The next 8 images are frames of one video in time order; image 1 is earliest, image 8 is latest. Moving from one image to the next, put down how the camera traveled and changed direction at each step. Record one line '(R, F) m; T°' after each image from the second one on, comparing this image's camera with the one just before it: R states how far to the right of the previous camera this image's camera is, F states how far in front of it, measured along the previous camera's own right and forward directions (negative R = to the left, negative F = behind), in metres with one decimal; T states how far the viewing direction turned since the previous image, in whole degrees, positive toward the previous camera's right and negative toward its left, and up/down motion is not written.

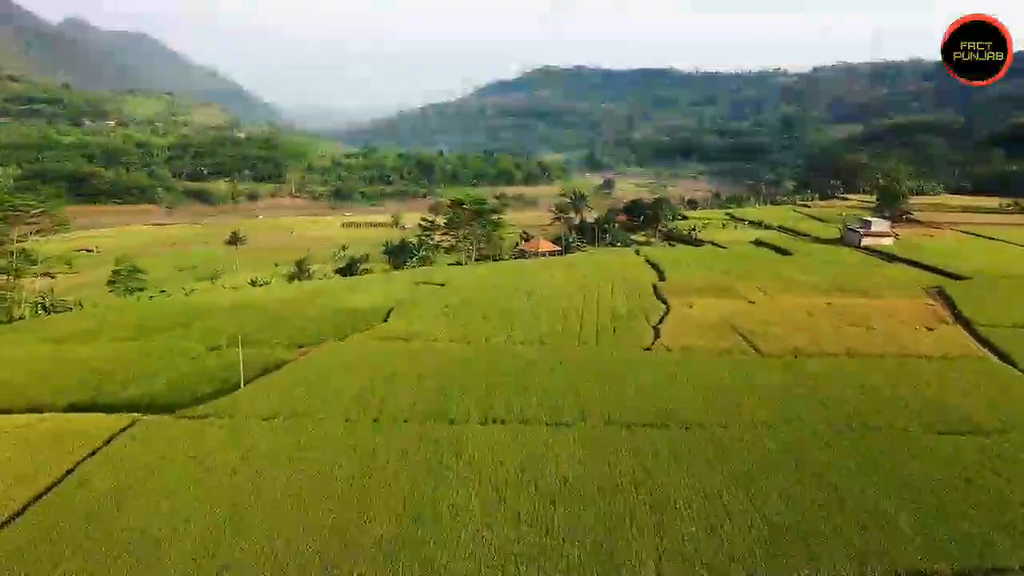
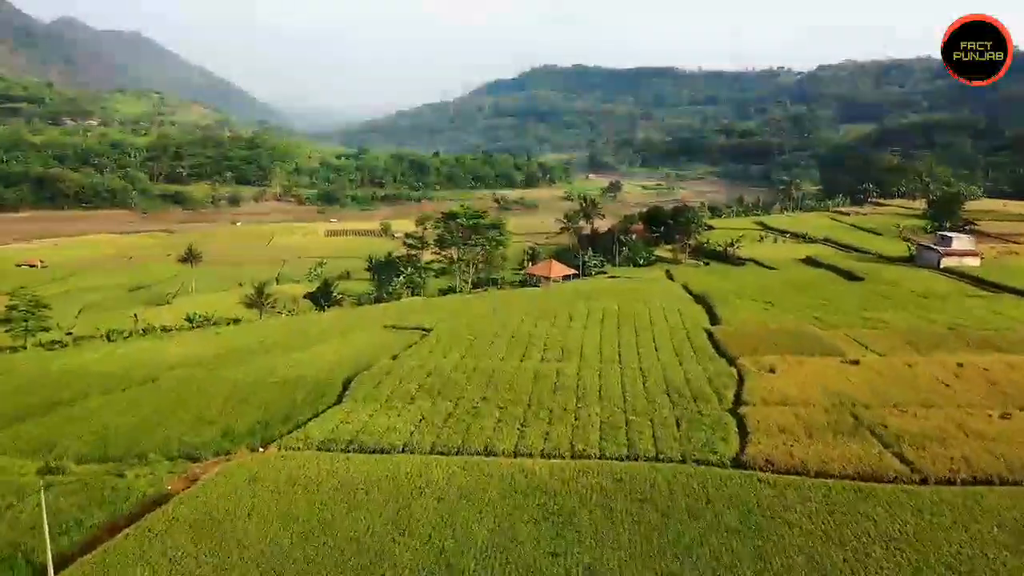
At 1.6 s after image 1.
(-0.5, +14.4) m; 0°
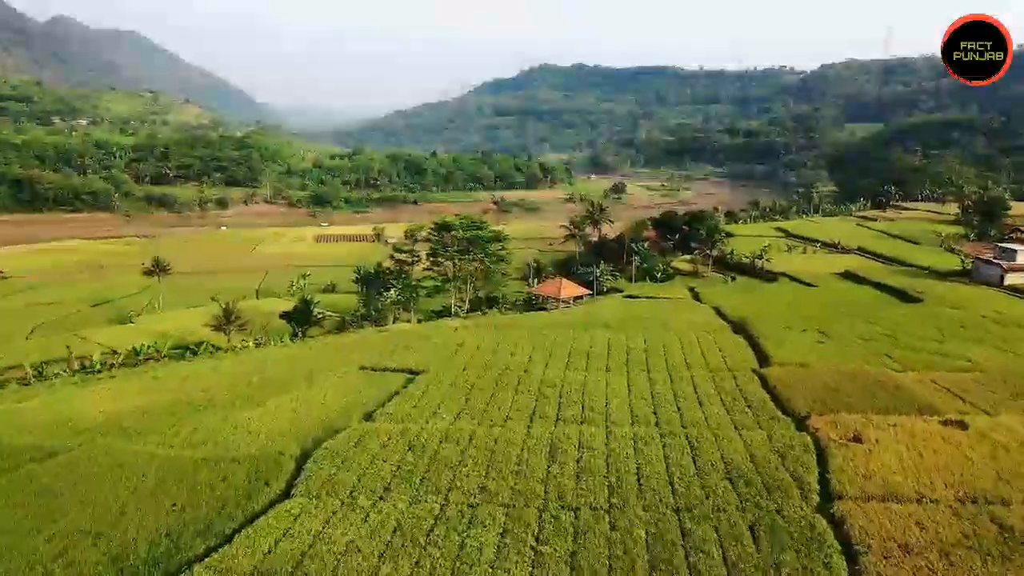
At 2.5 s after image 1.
(-0.3, +8.3) m; 0°
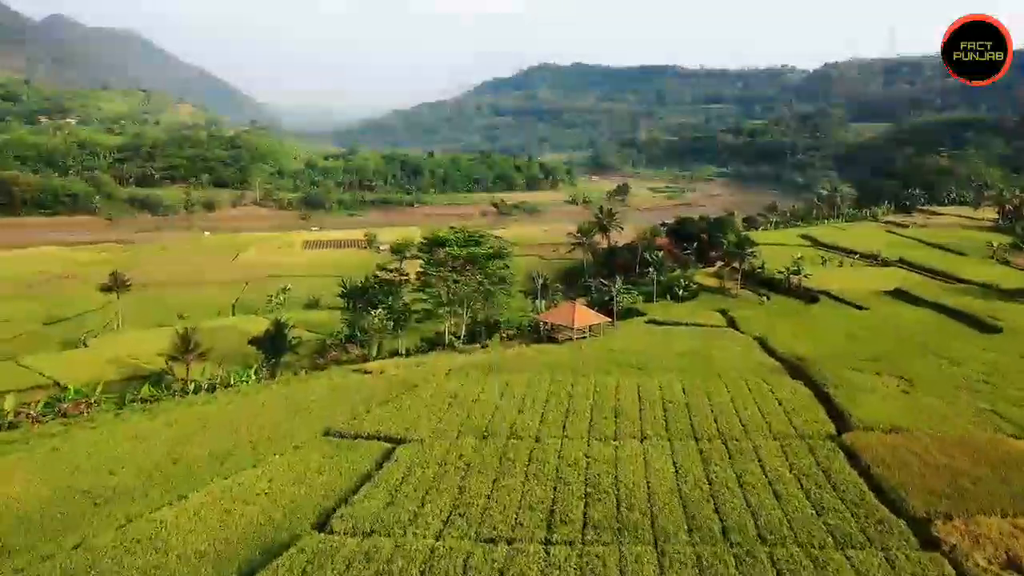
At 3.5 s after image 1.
(-0.3, +8.3) m; 0°
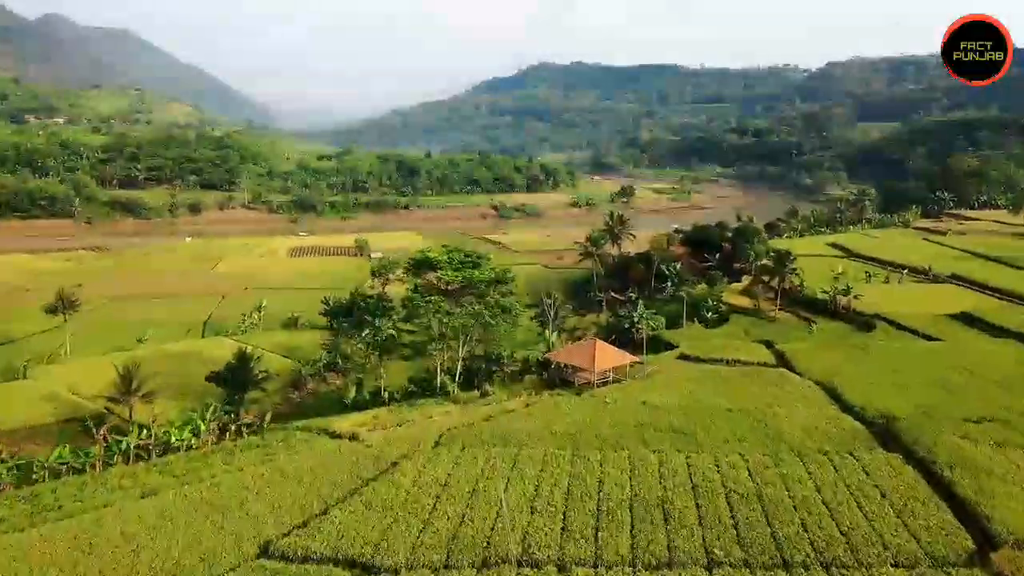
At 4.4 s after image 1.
(-0.3, +8.4) m; 0°
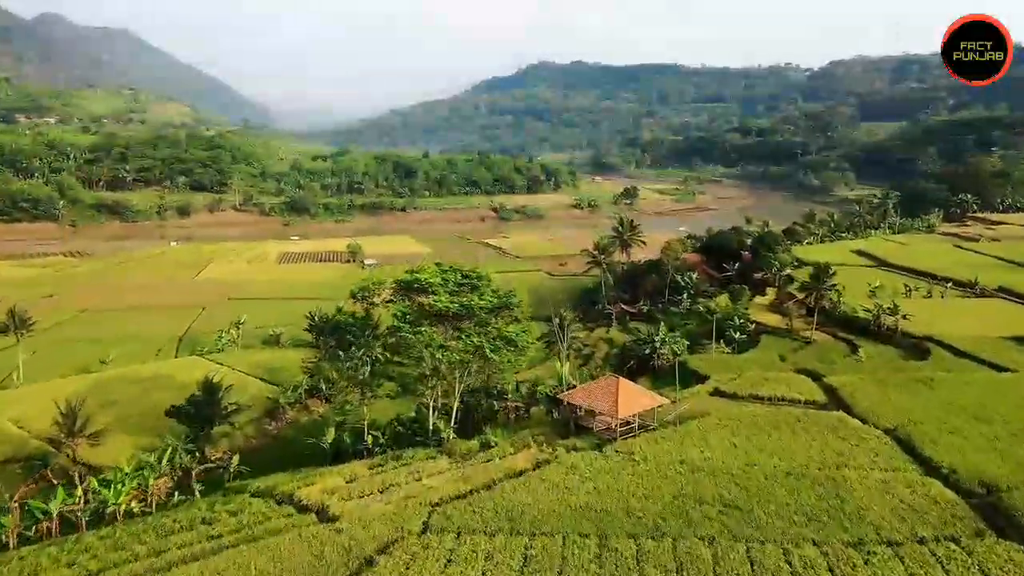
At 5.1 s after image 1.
(-0.3, +6.0) m; 0°
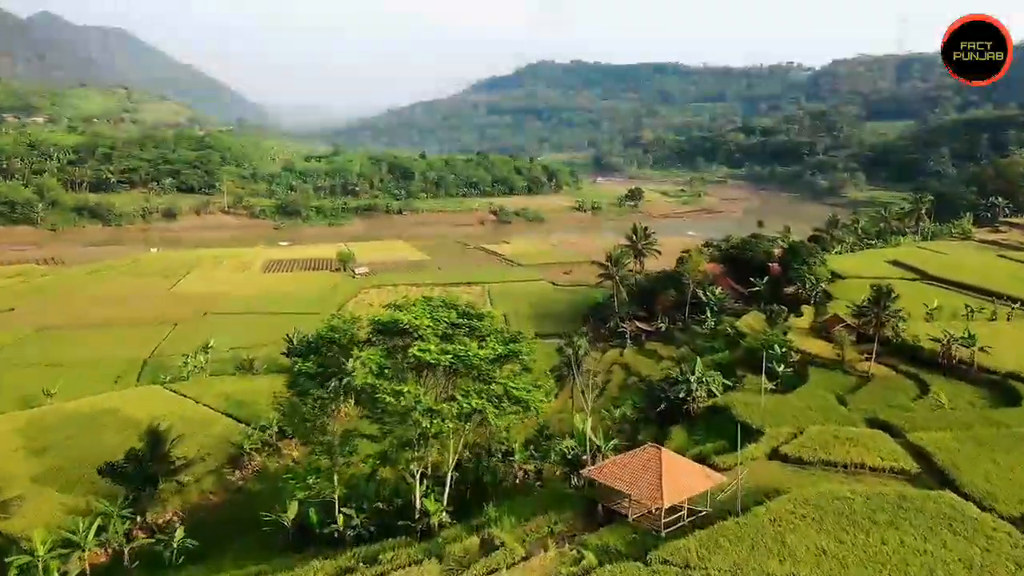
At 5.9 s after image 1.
(-0.3, +7.3) m; 0°
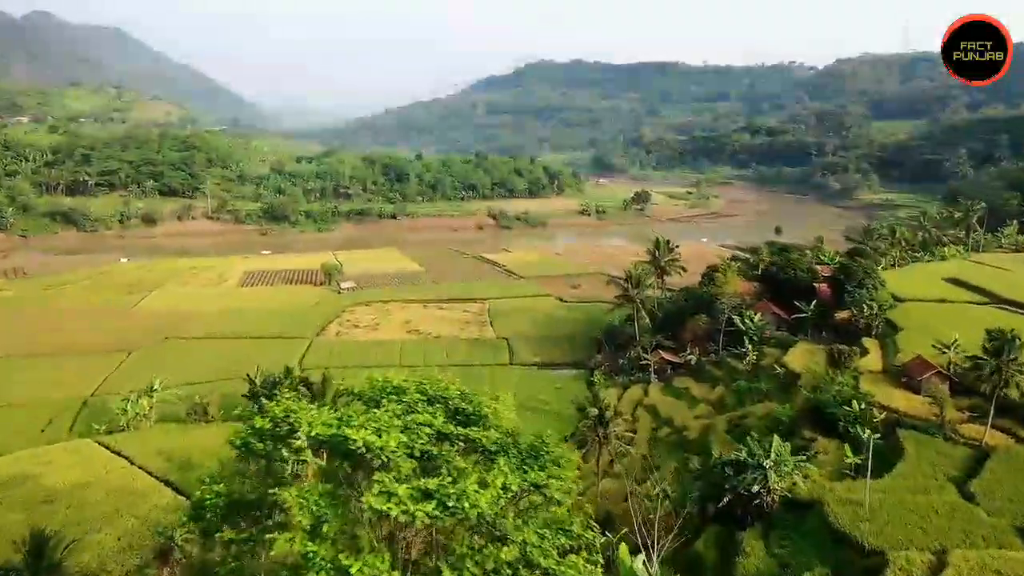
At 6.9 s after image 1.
(-0.4, +9.4) m; 0°
